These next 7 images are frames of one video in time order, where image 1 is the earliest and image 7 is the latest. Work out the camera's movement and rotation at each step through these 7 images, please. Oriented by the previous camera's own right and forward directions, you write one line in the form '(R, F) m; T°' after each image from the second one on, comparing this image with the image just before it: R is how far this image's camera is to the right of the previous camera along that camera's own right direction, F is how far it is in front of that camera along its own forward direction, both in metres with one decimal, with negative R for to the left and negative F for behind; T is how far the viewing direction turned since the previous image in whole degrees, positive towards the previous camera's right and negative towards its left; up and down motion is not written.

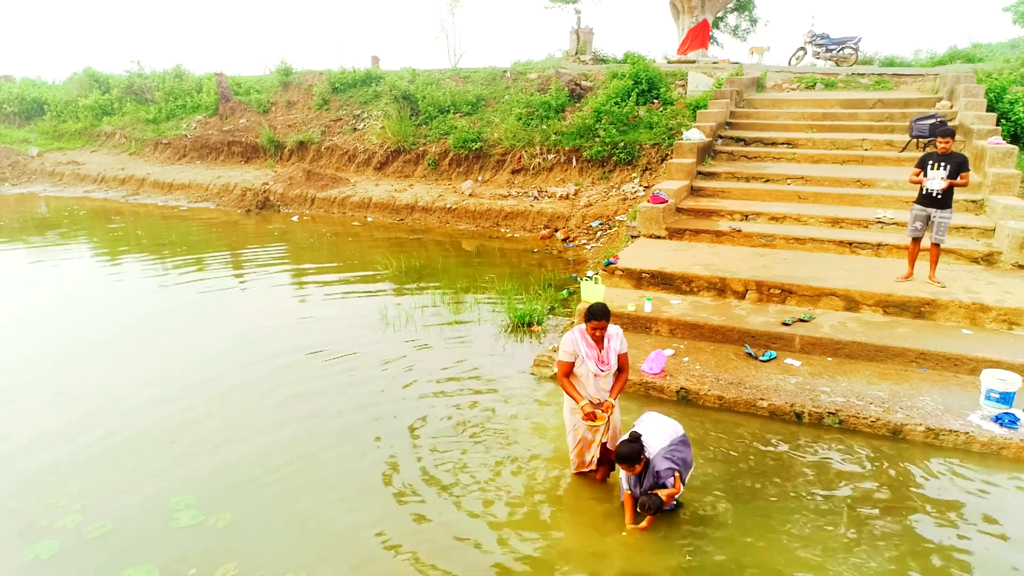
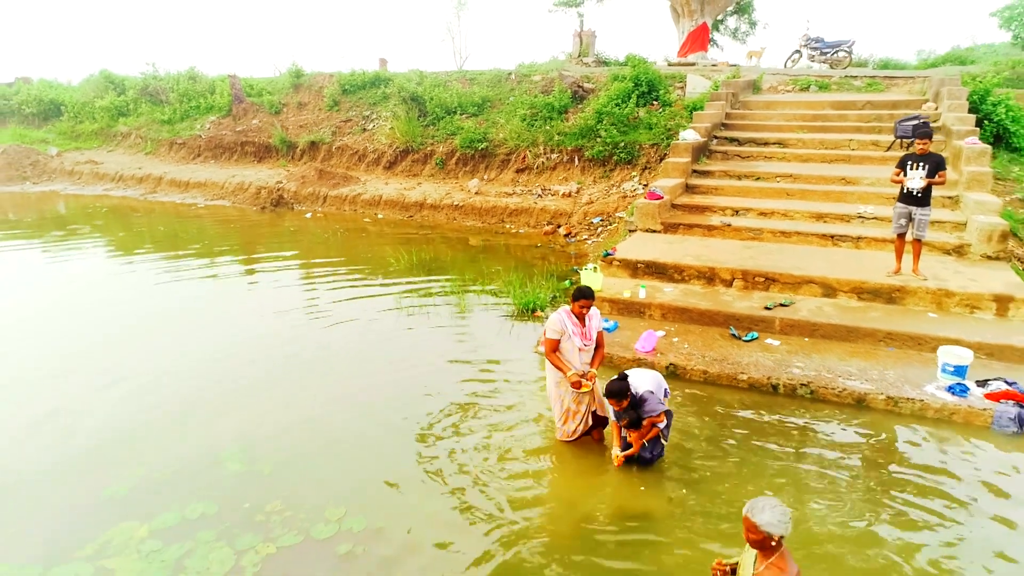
(0.0, -0.5) m; 0°
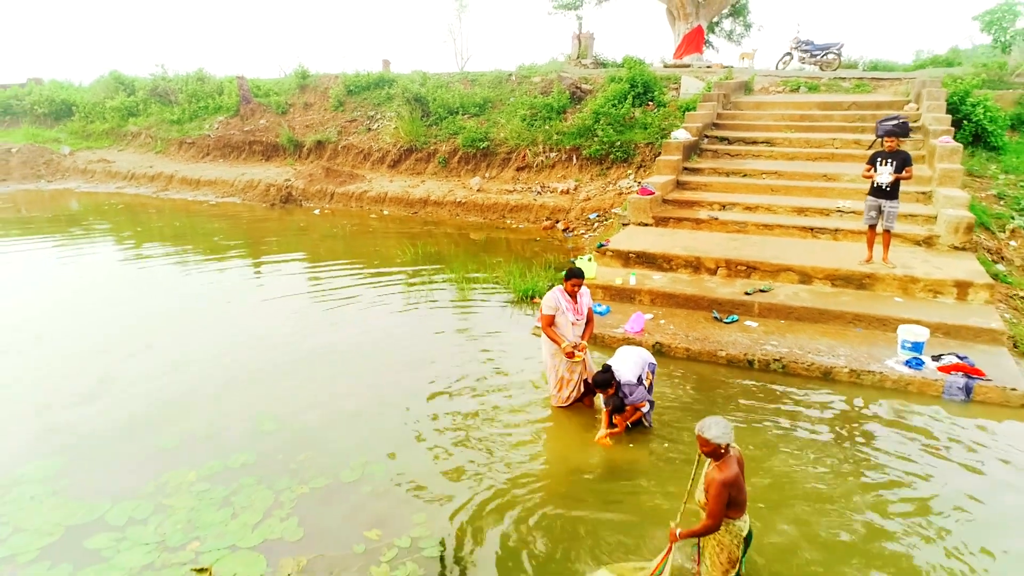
(0.0, -0.5) m; 0°
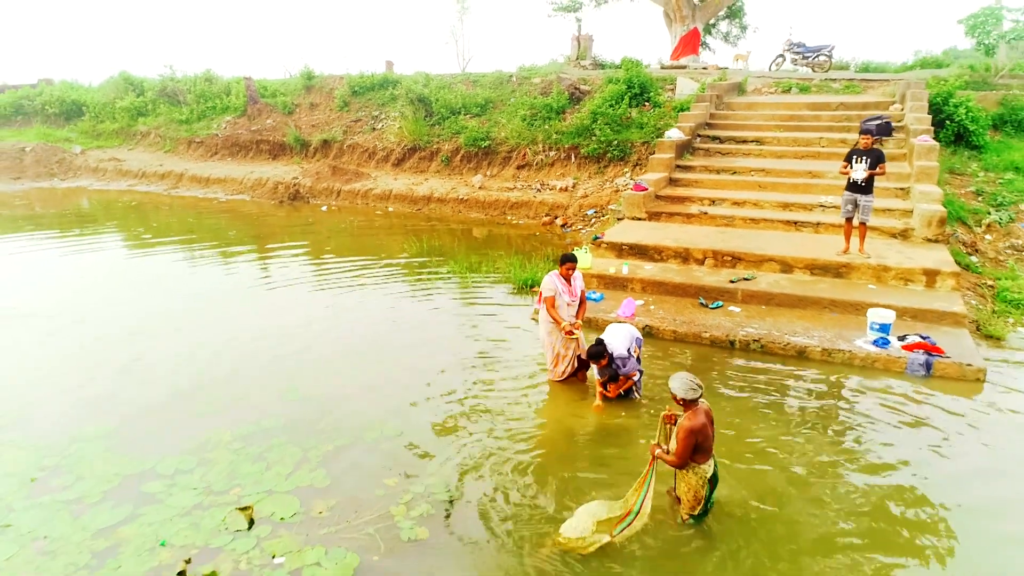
(0.0, -0.5) m; 0°
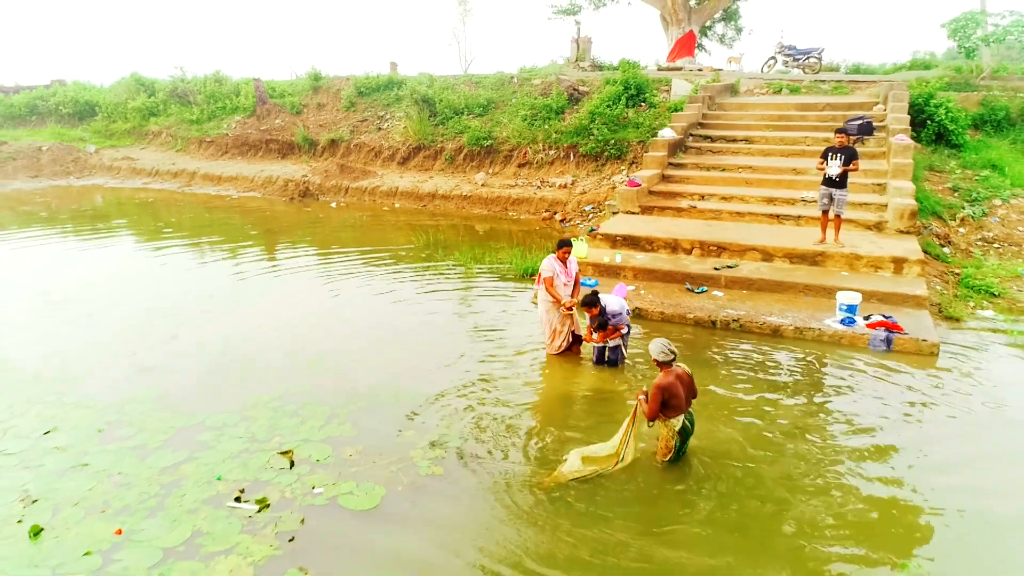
(0.0, -0.6) m; 0°
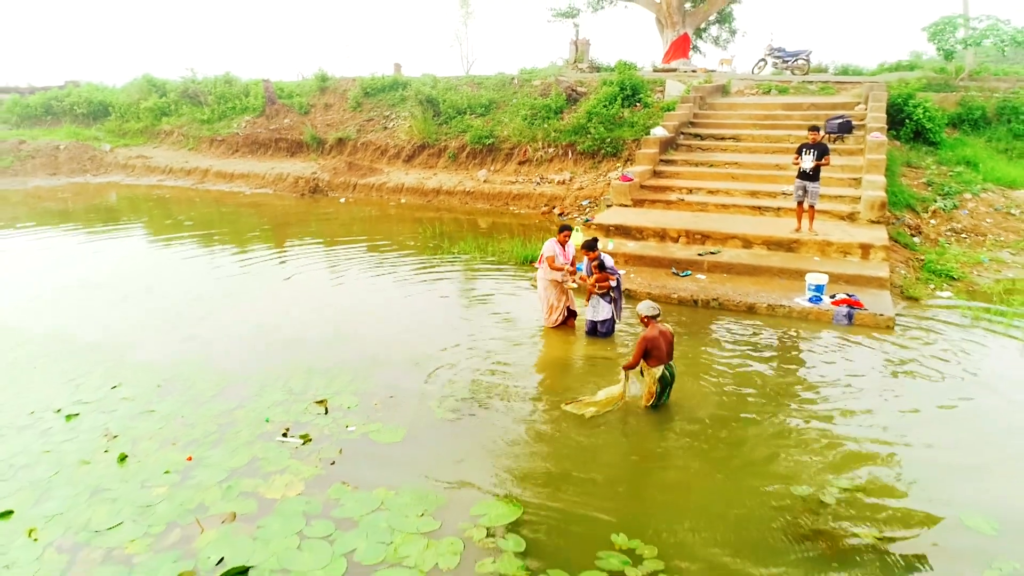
(0.0, -0.7) m; 0°
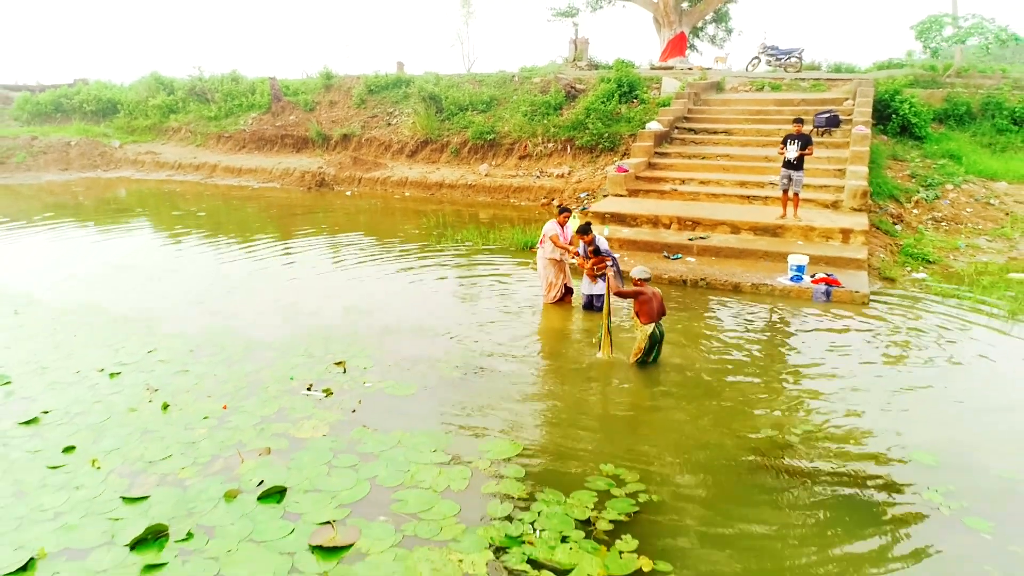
(0.0, -0.5) m; 0°
